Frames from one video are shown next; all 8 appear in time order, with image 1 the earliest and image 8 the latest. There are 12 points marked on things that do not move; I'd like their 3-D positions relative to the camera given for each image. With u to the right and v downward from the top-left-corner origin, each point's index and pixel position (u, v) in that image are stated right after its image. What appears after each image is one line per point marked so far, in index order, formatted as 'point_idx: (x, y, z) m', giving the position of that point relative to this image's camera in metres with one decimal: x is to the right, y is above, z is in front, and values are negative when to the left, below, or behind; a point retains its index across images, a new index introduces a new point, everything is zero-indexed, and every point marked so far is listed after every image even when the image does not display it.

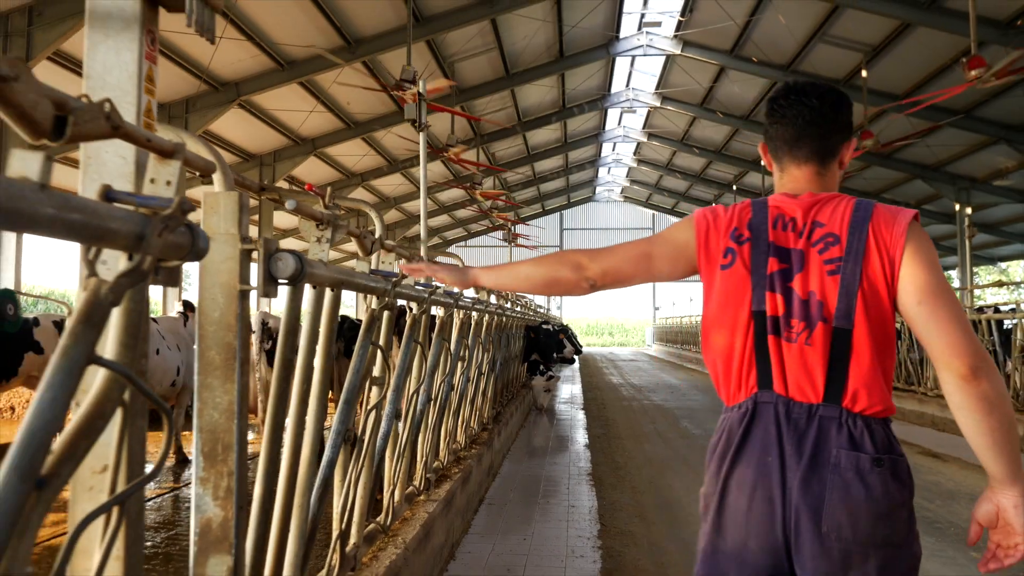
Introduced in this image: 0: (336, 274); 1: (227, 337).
0: (-0.4, 0.0, +1.9) m
1: (-0.5, -0.1, +1.5) m
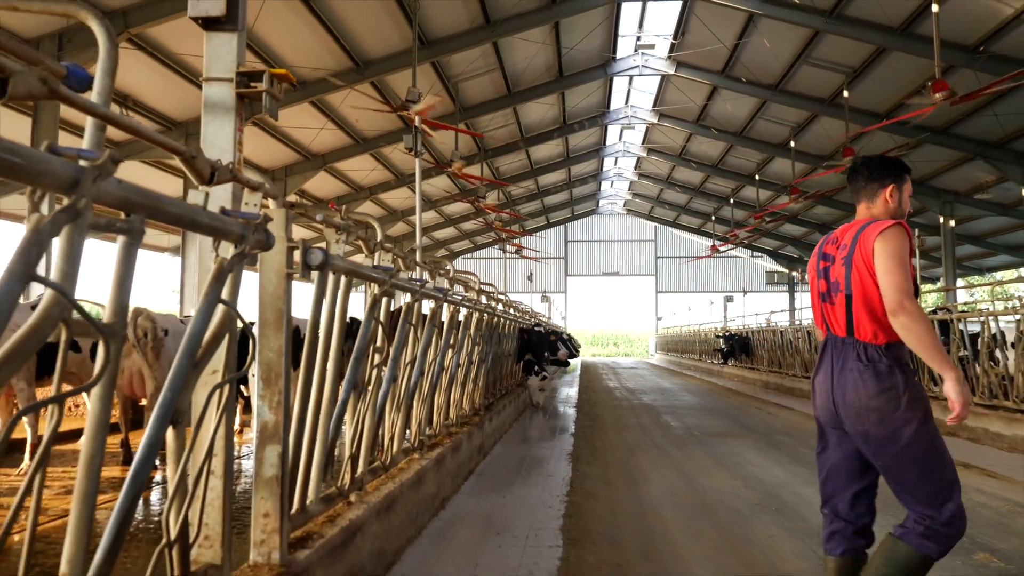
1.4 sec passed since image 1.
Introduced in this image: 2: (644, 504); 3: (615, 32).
0: (-0.5, +0.1, +2.7) m
1: (-0.6, -0.1, +2.3) m
2: (+0.7, -1.1, +4.5) m
3: (+2.0, +4.9, +16.4) m
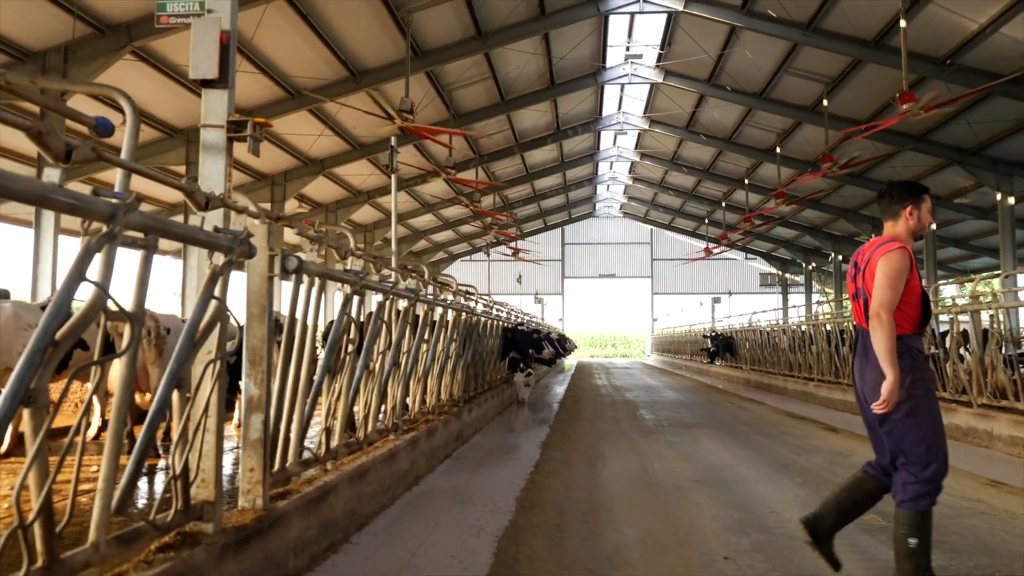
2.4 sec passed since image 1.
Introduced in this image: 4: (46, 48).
0: (-0.7, +0.1, +3.2) m
1: (-0.8, -0.1, +2.8) m
2: (+0.5, -1.1, +5.1) m
3: (+1.8, +4.8, +16.9) m
4: (-5.4, +2.8, +9.8) m
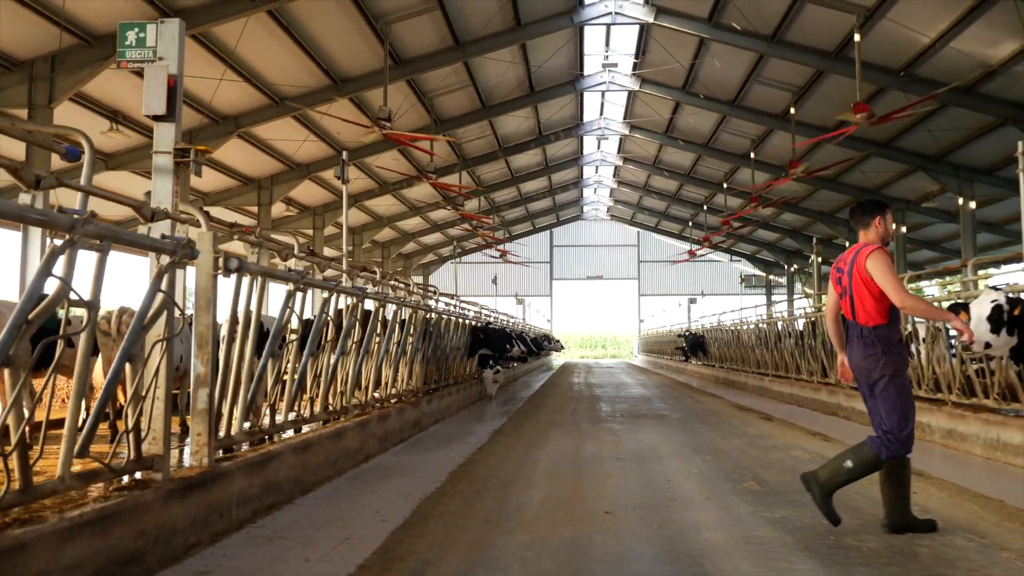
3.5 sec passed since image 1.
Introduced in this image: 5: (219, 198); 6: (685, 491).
0: (-1.1, +0.1, +3.8) m
1: (-1.2, 0.0, +3.4) m
2: (+0.1, -1.1, +5.7) m
3: (+1.4, +4.8, +17.5) m
4: (-5.8, +2.8, +10.3) m
5: (-6.2, +1.9, +18.2) m
6: (+0.9, -1.0, +4.2) m
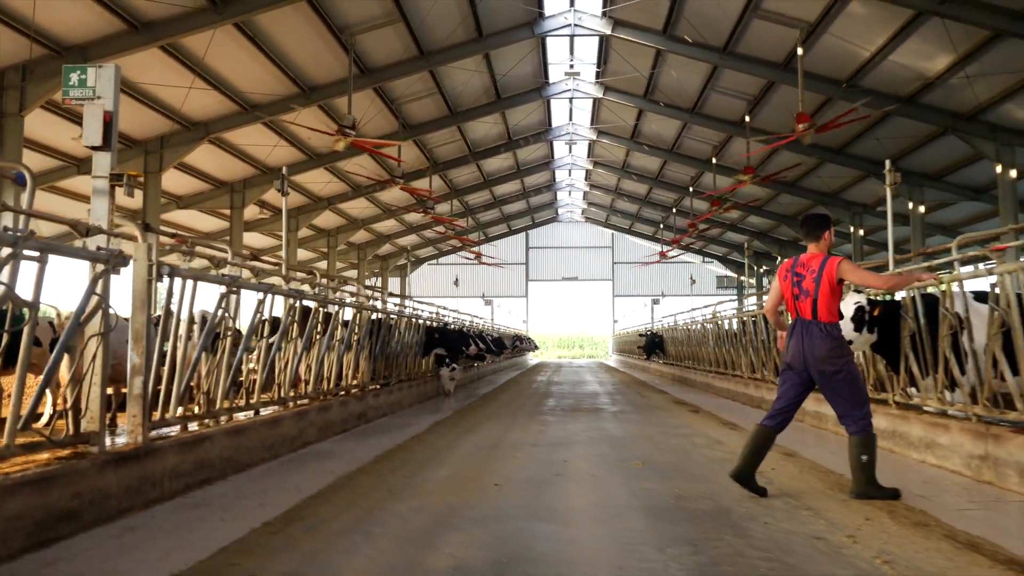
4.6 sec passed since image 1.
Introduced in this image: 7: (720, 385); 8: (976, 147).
0: (-1.6, +0.1, +4.3) m
1: (-1.7, 0.0, +3.9) m
2: (-0.4, -1.1, +6.2) m
3: (+0.7, +4.8, +18.1) m
4: (-6.4, +2.8, +10.8) m
5: (-6.9, +1.9, +18.7) m
6: (+0.4, -1.0, +4.8) m
7: (+3.0, -1.4, +12.2) m
8: (+8.4, +2.6, +15.6) m
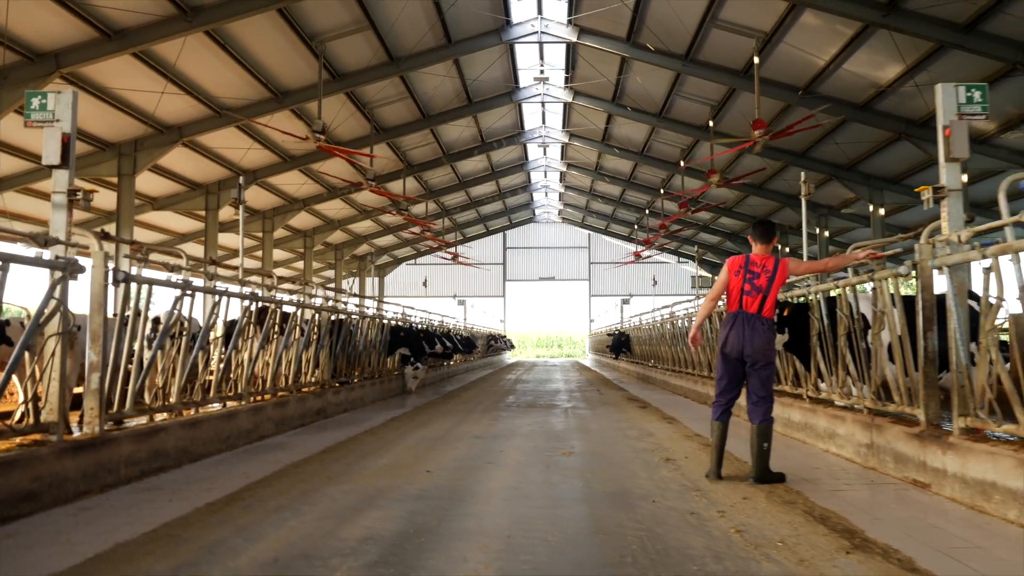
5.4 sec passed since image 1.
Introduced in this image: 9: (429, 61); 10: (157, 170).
0: (-2.0, +0.1, +4.7) m
1: (-2.1, -0.1, +4.3) m
2: (-0.8, -1.2, +6.6) m
3: (0.0, +4.8, +18.5) m
4: (-6.9, +2.8, +11.1) m
5: (-7.6, +1.9, +19.0) m
6: (0.0, -1.0, +5.2) m
7: (+2.4, -1.4, +12.6) m
8: (+7.8, +2.6, +16.1) m
9: (-1.6, +4.2, +15.8) m
10: (-7.1, +2.4, +17.1) m
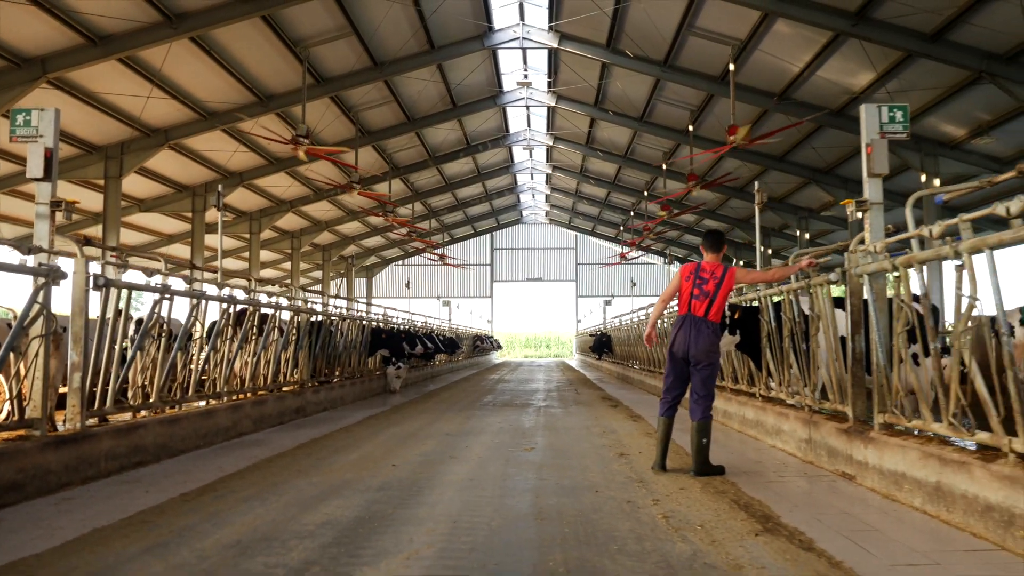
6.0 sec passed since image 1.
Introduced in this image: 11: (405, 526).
0: (-2.2, 0.0, +5.0) m
1: (-2.3, -0.1, +4.6) m
2: (-1.1, -1.2, +6.9) m
3: (-0.3, +4.8, +18.8) m
4: (-7.2, +2.7, +11.3) m
5: (-8.0, +1.9, +19.2) m
6: (-0.3, -1.1, +5.5) m
7: (+2.1, -1.4, +13.0) m
8: (+7.5, +2.5, +16.5) m
9: (-1.9, +4.1, +16.1) m
10: (-7.5, +2.3, +17.4) m
11: (-0.4, -0.9, +3.3) m
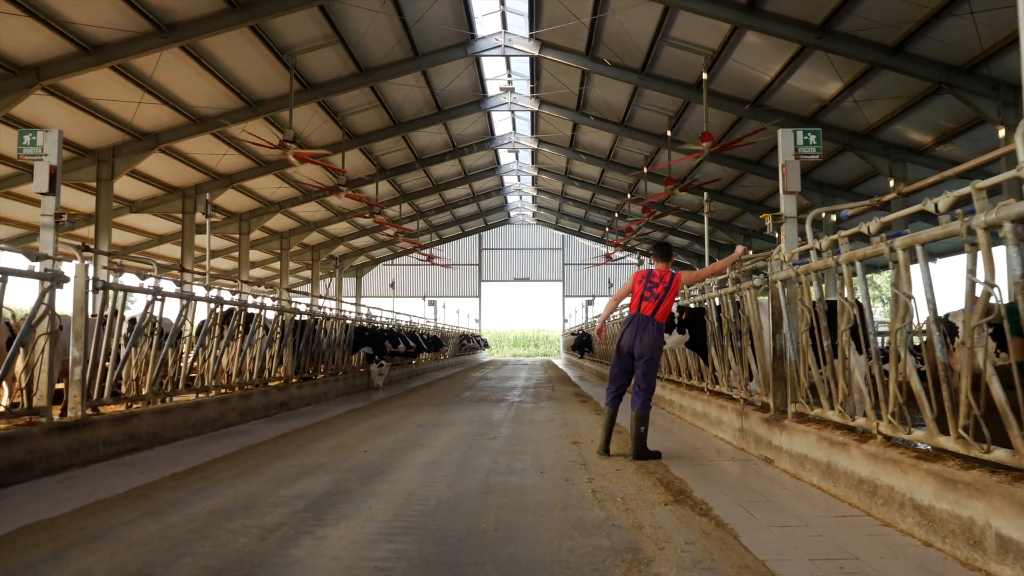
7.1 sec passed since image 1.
0: (-2.5, 0.0, +5.5) m
1: (-2.5, -0.1, +5.1) m
2: (-1.4, -1.2, +7.4) m
3: (-0.7, +4.8, +19.3) m
4: (-7.5, +2.7, +11.7) m
5: (-8.4, +1.9, +19.6) m
6: (-0.5, -1.1, +6.0) m
7: (+1.8, -1.5, +13.5) m
8: (+7.1, +2.5, +17.1) m
9: (-2.2, +4.1, +16.5) m
10: (-7.8, +2.4, +17.8) m
11: (-0.7, -0.9, +3.8) m
